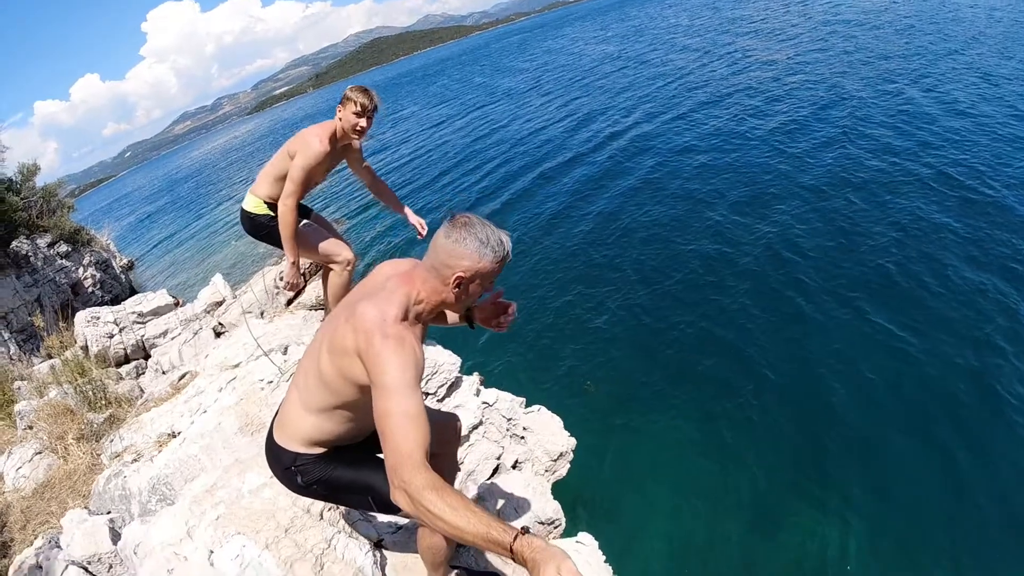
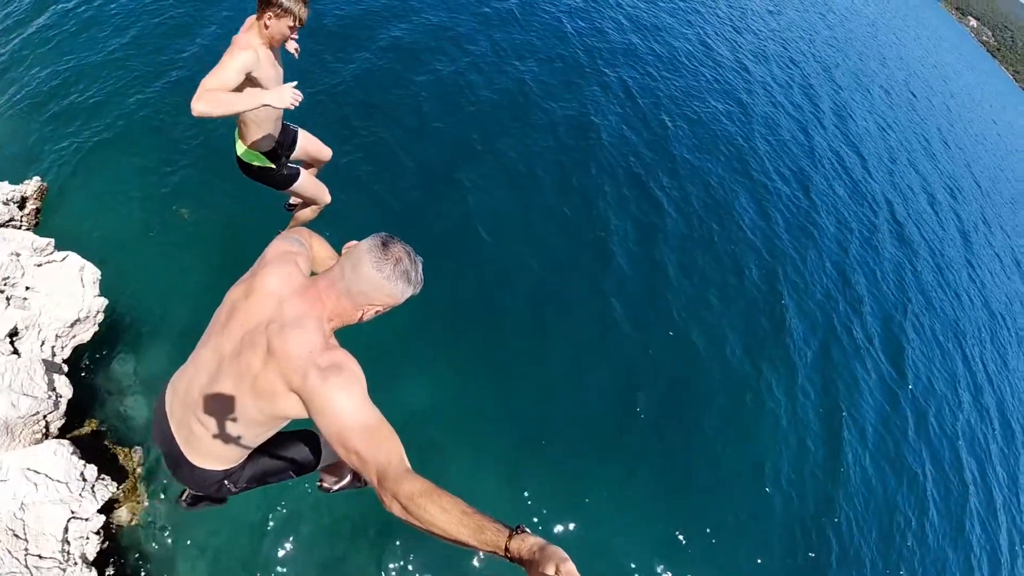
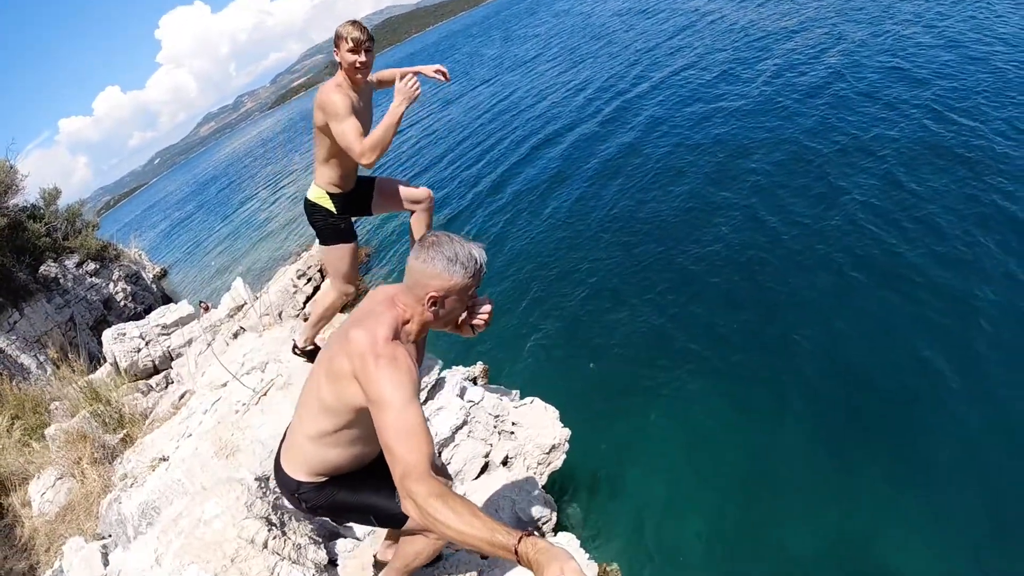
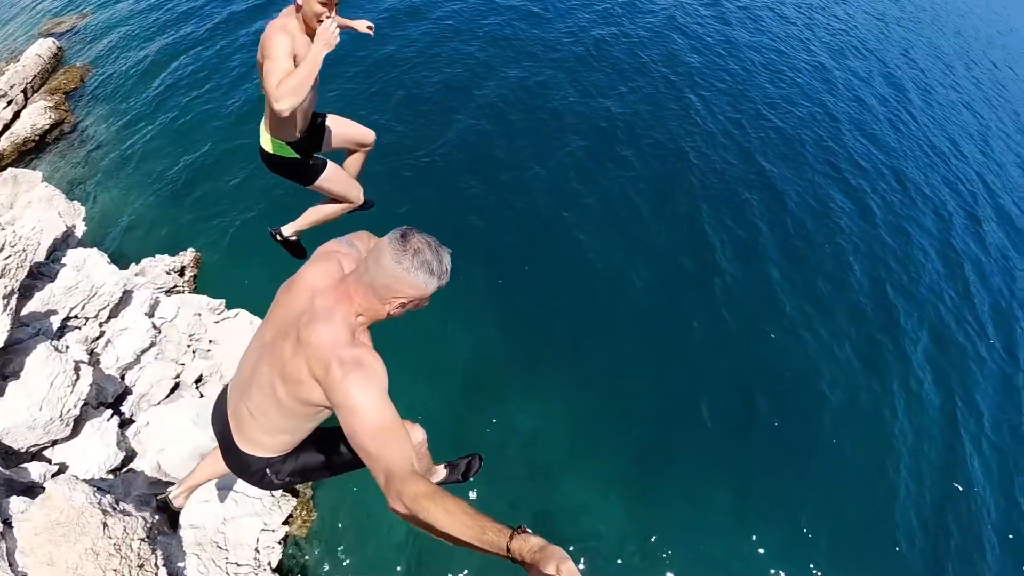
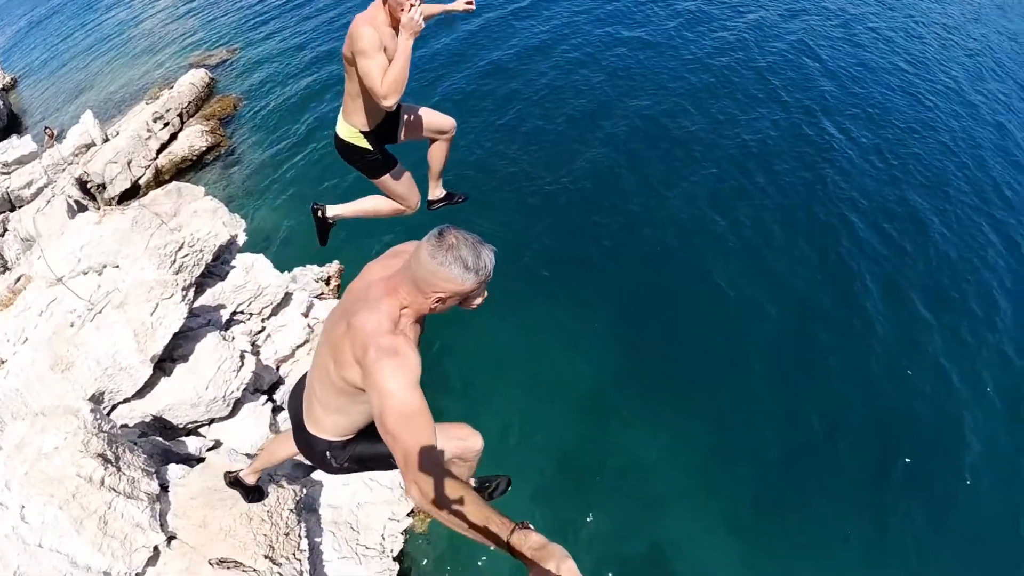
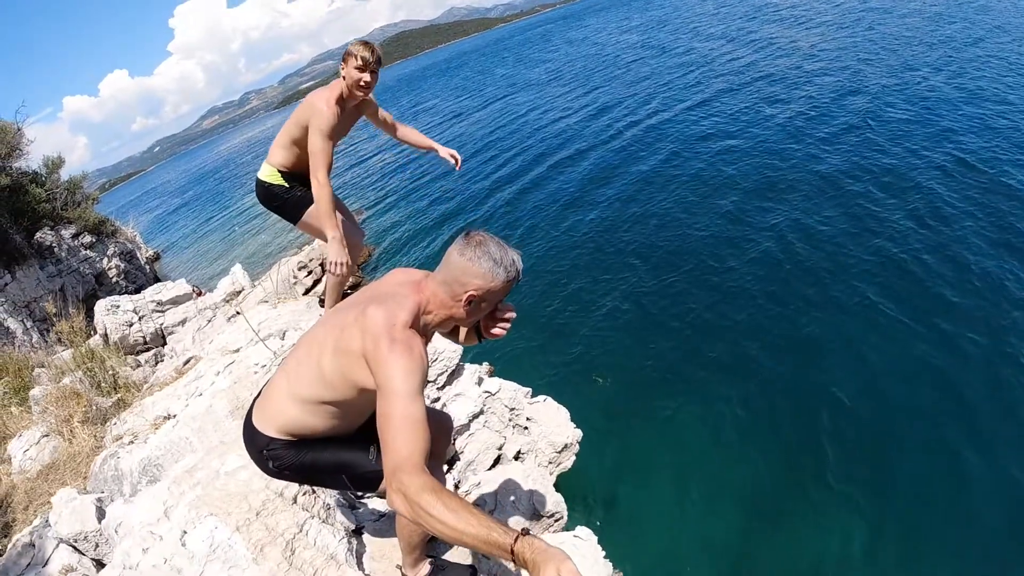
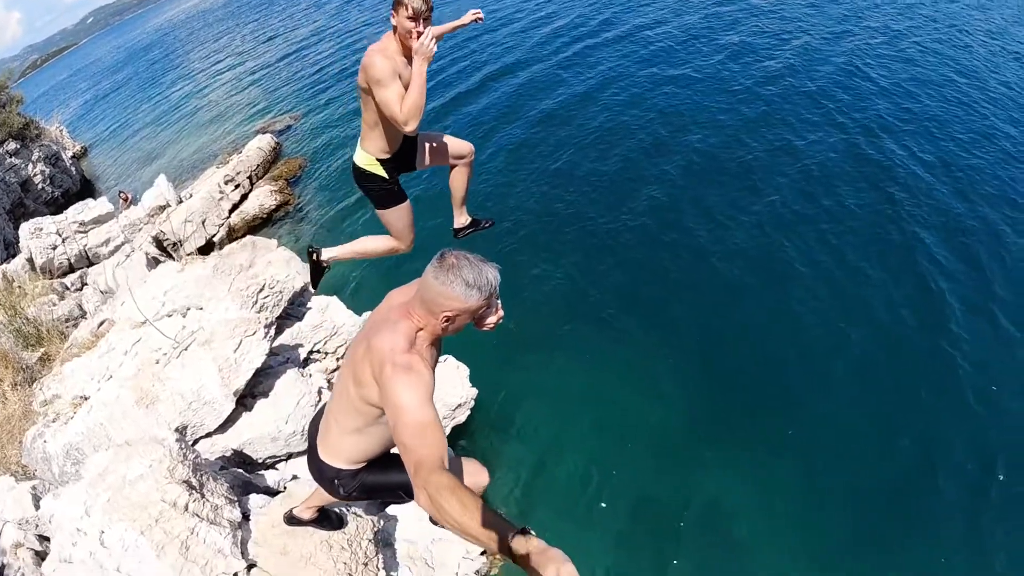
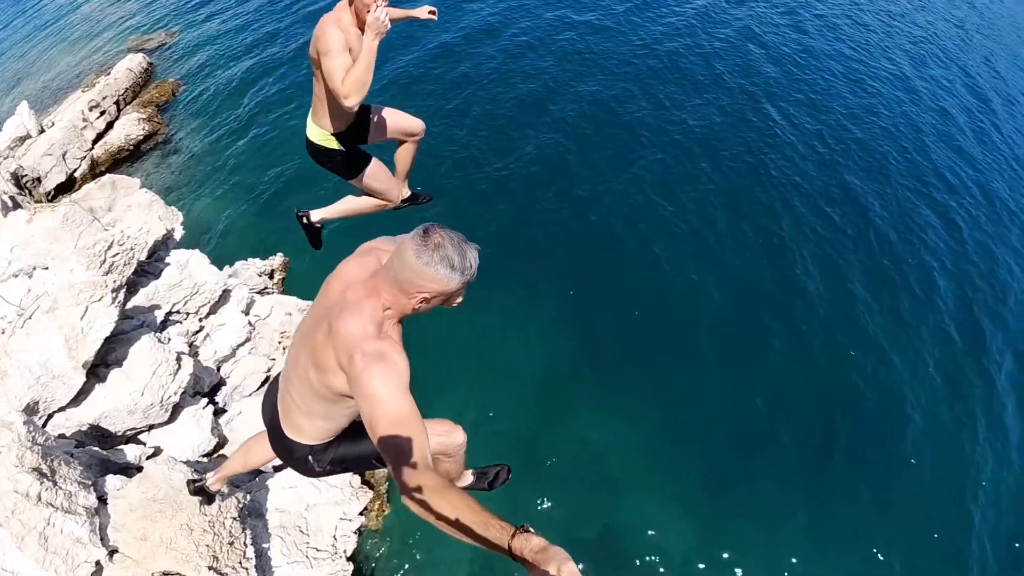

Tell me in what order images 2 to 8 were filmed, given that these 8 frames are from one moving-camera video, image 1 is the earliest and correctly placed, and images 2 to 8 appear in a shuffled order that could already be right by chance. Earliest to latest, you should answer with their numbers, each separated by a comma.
6, 3, 7, 5, 8, 4, 2
